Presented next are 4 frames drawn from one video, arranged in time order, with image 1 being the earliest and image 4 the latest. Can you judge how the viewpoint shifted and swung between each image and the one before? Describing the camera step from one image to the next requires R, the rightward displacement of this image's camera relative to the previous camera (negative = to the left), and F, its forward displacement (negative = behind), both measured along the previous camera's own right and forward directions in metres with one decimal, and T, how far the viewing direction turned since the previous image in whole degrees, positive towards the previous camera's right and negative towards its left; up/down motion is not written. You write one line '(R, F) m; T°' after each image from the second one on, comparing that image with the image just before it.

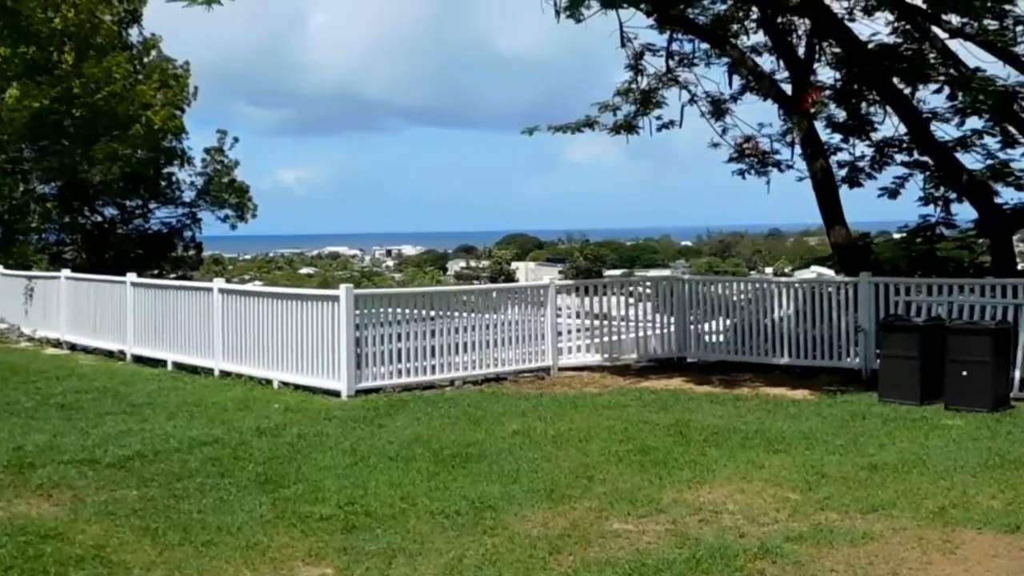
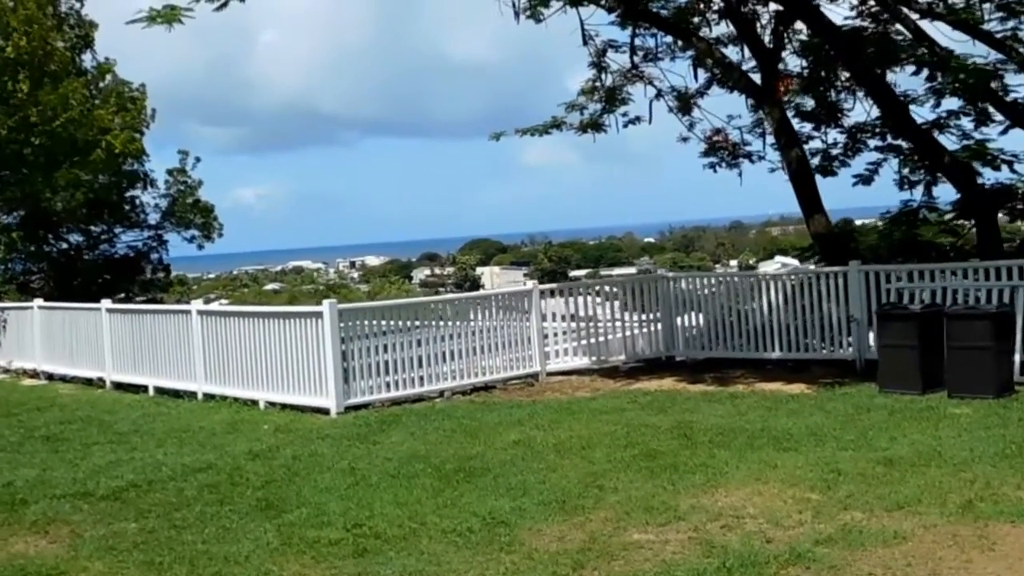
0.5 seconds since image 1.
(-0.2, +0.2) m; +2°
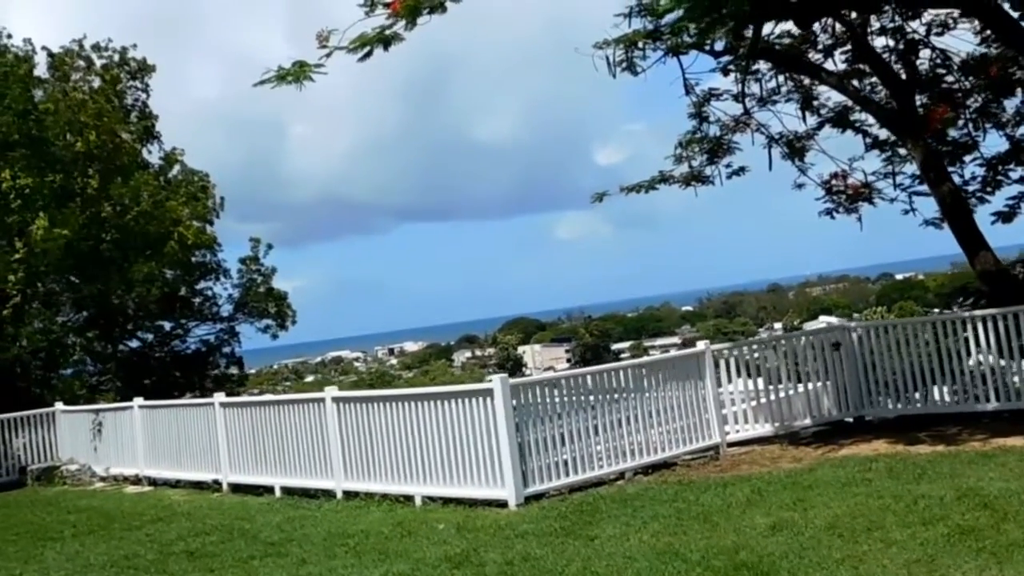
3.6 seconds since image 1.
(-1.4, +1.5) m; -1°
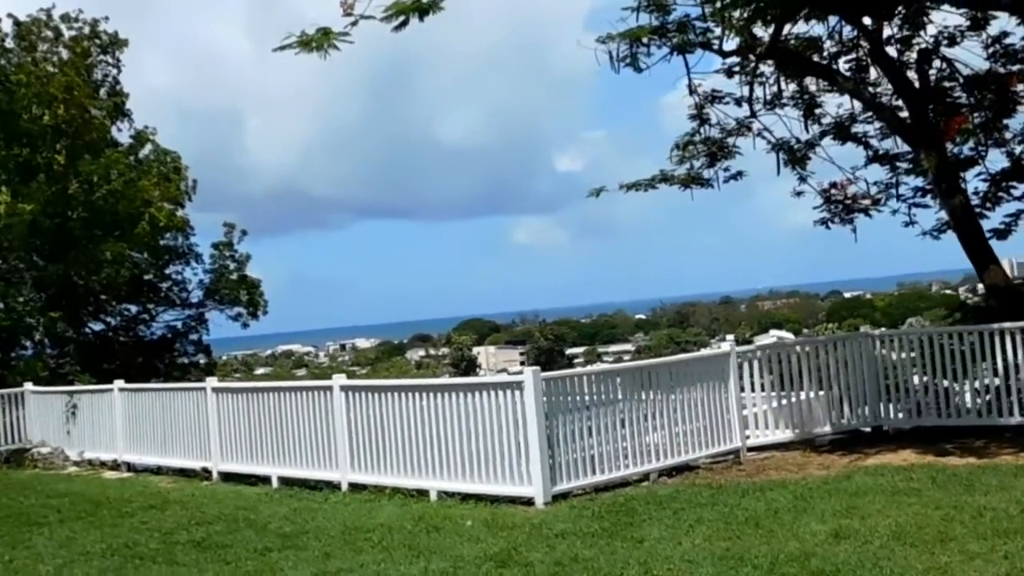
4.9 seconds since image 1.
(-0.7, +0.4) m; +2°
